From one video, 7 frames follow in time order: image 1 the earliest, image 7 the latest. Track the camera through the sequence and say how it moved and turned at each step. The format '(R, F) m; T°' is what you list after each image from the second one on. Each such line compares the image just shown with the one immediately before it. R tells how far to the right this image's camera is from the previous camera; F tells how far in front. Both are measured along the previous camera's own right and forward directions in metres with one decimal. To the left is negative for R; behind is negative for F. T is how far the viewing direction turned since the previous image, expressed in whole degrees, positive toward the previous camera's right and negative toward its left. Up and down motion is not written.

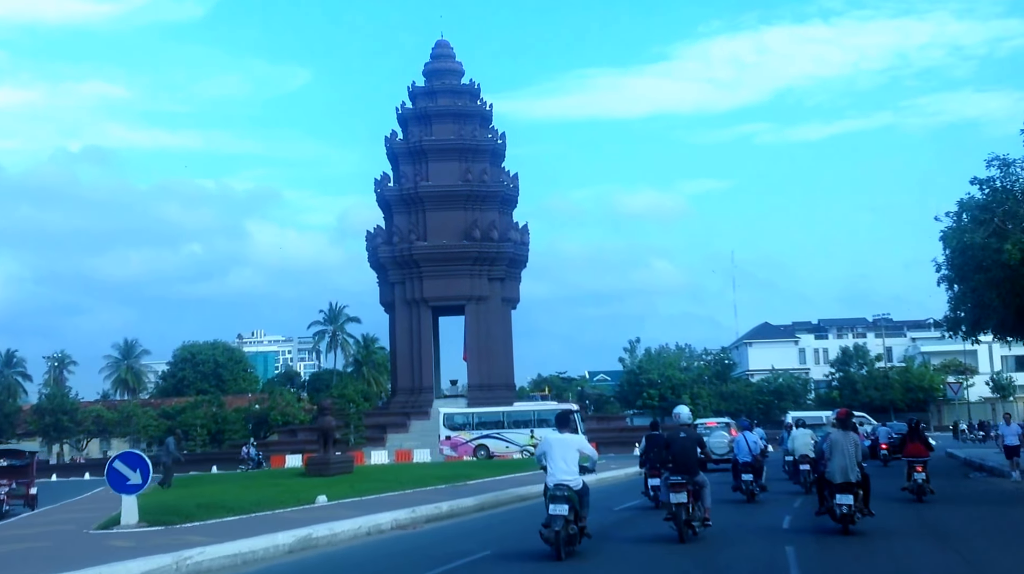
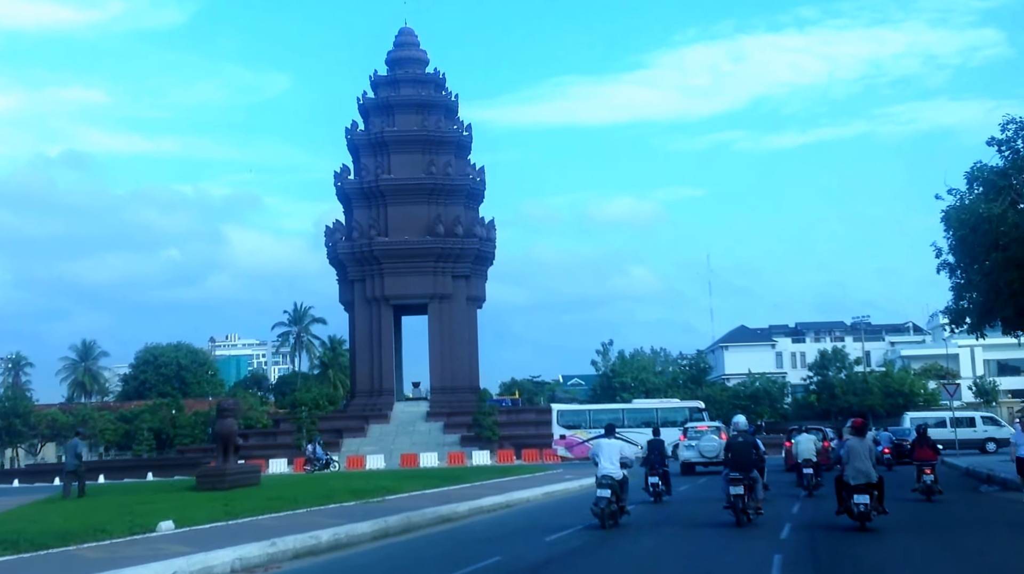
(+0.6, +2.5) m; +1°
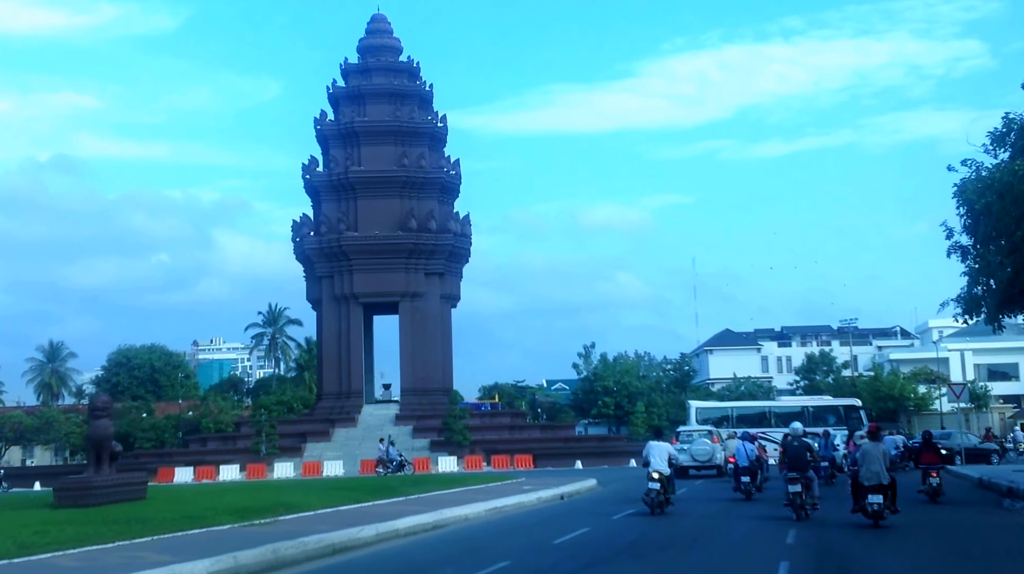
(+0.6, +2.5) m; +1°
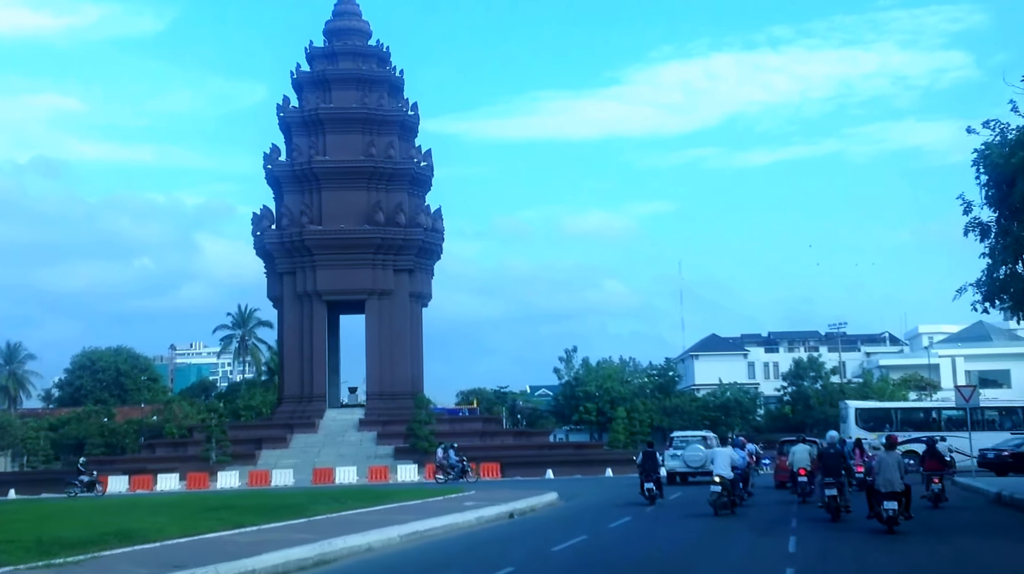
(+0.6, +3.0) m; +1°
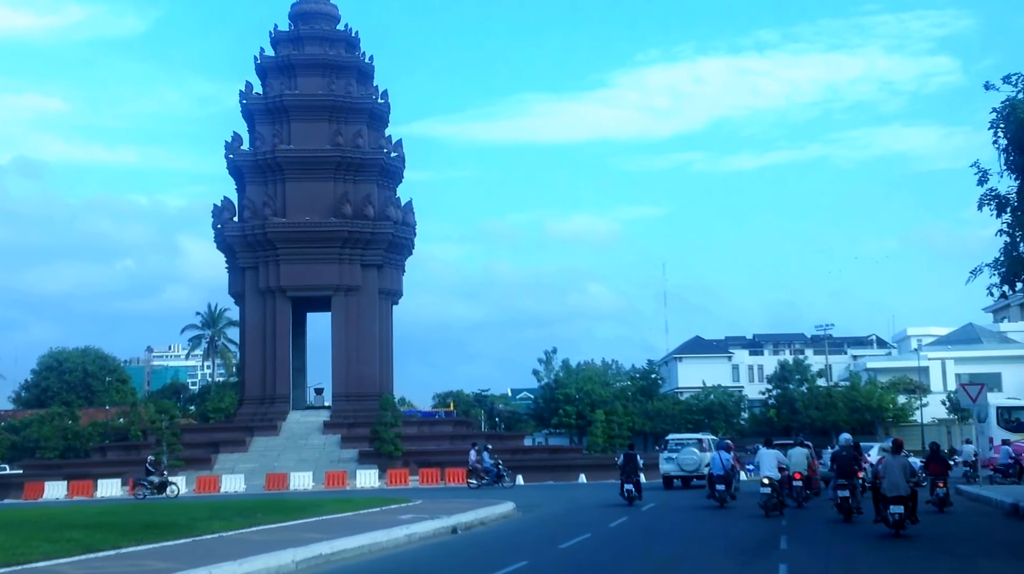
(+0.4, +2.2) m; +1°
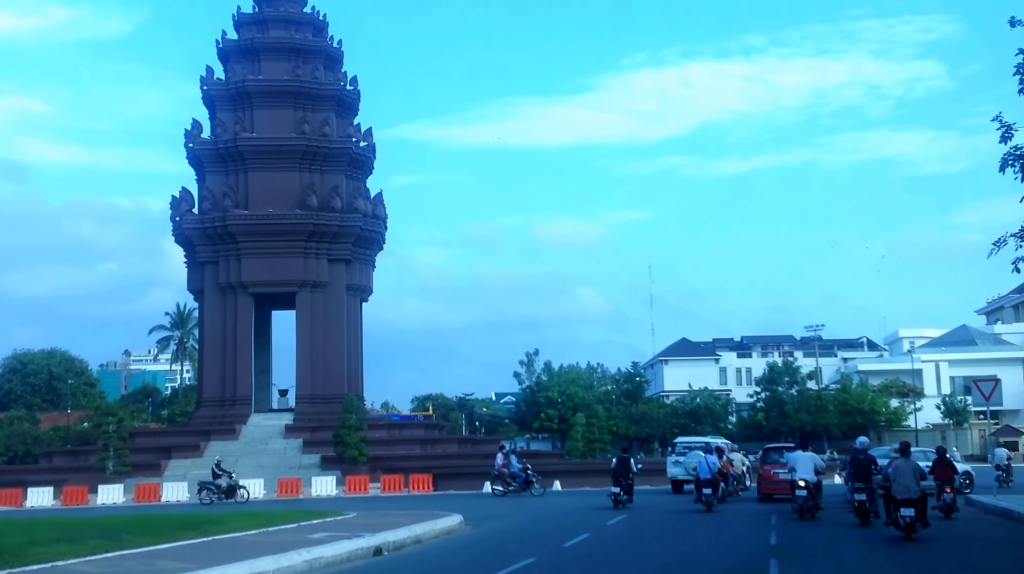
(+0.5, +2.5) m; +1°
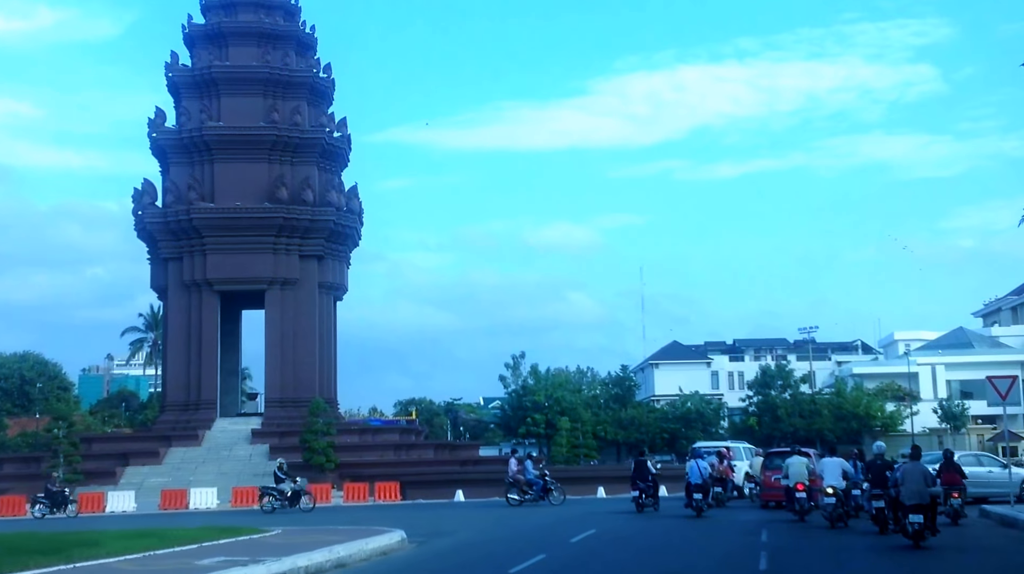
(+0.4, +2.2) m; 0°
